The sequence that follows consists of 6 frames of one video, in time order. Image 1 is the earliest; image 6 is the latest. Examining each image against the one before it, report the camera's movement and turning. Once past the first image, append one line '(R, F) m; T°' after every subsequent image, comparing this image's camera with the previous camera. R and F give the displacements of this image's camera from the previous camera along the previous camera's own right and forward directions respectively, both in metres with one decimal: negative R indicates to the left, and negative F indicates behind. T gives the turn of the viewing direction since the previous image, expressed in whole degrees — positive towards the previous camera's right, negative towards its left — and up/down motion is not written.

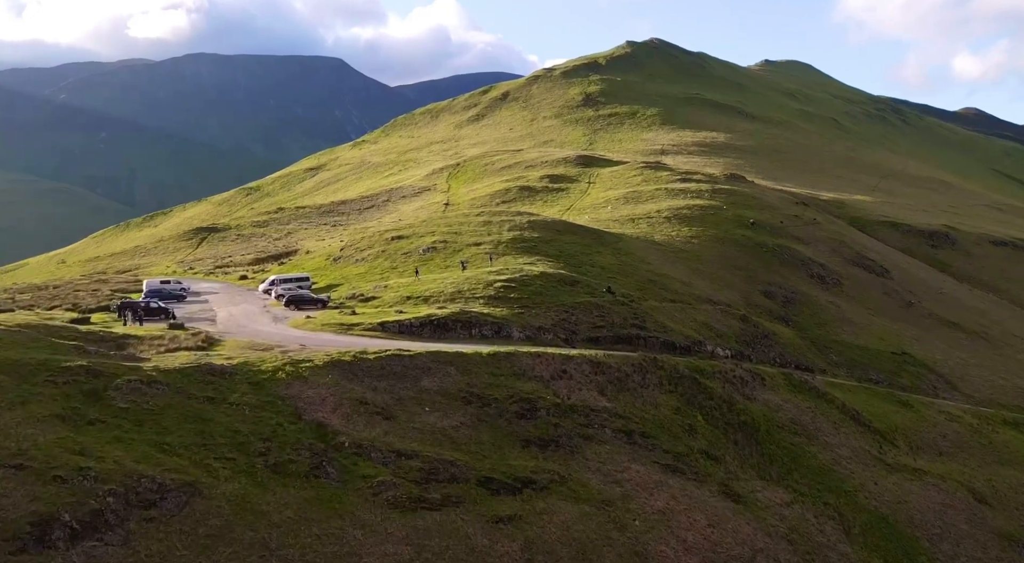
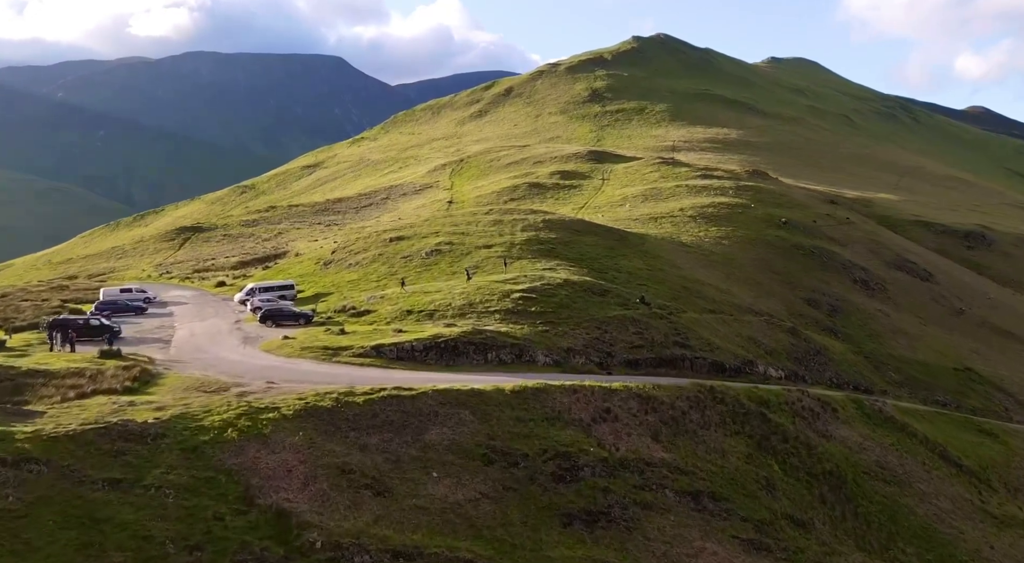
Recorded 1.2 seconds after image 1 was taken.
(-1.1, +12.7) m; 0°
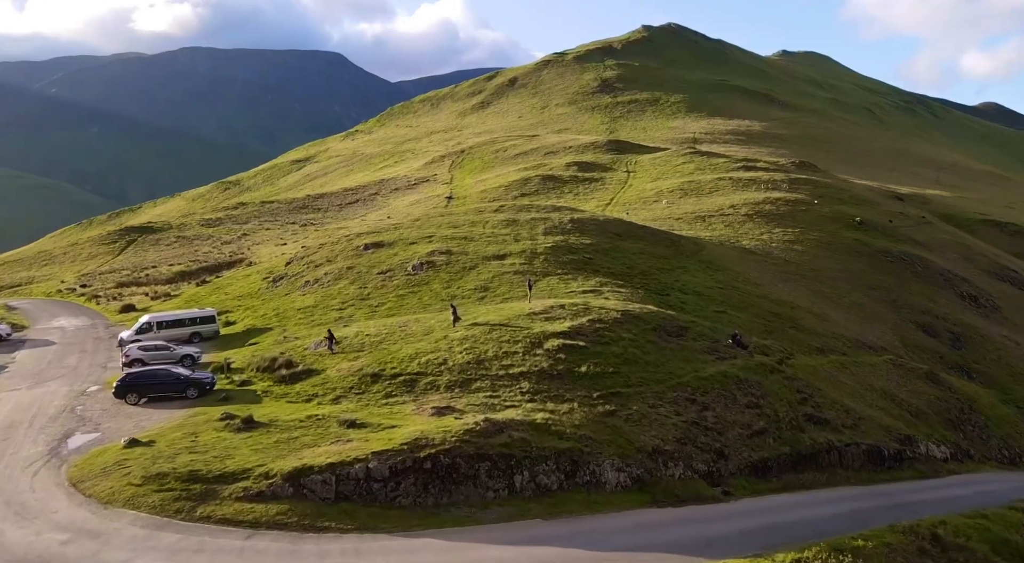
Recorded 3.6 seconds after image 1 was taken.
(-1.2, +26.0) m; 0°
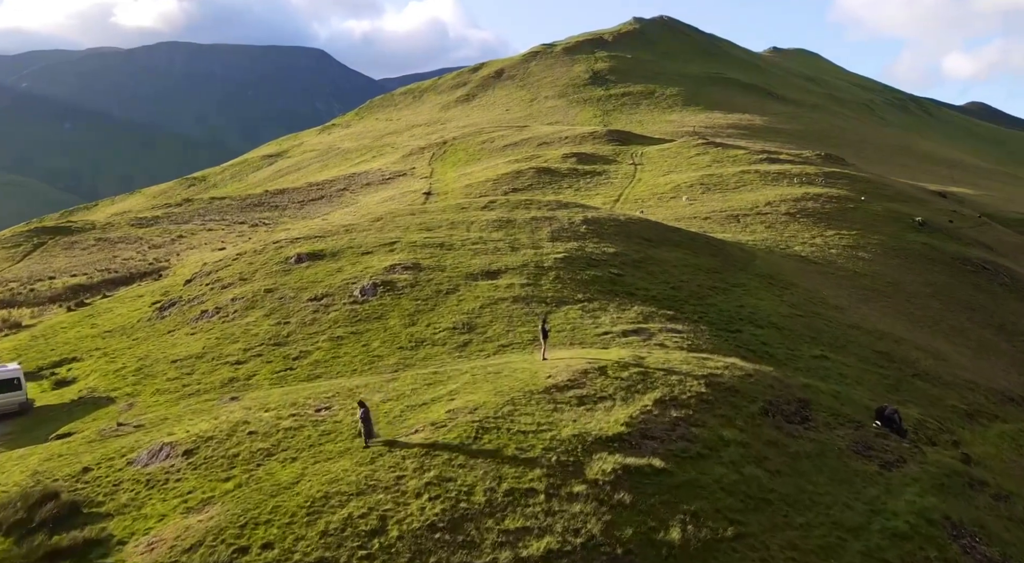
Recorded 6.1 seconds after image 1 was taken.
(-0.5, +20.9) m; +1°
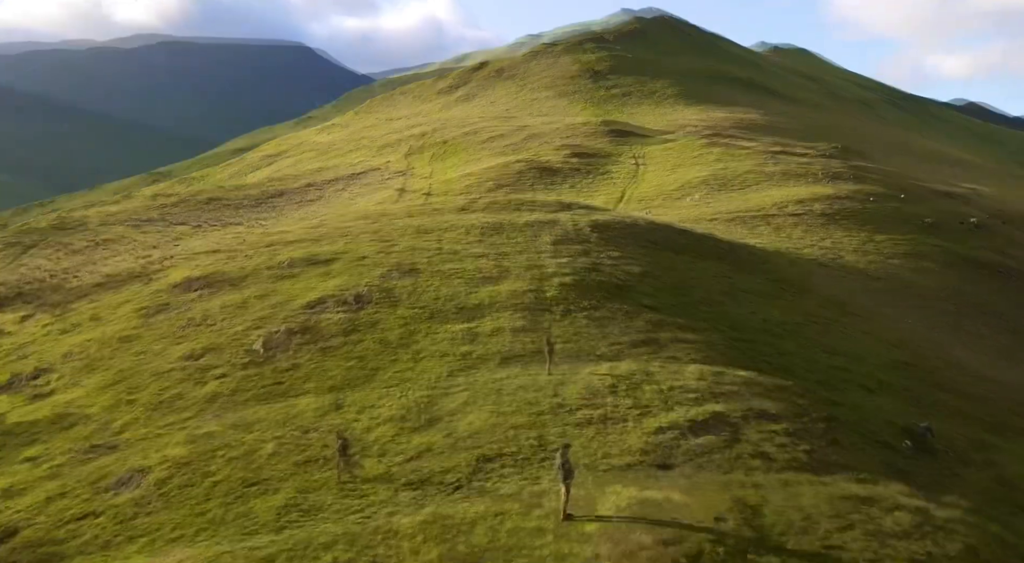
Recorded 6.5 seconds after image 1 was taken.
(-0.1, +15.2) m; +1°
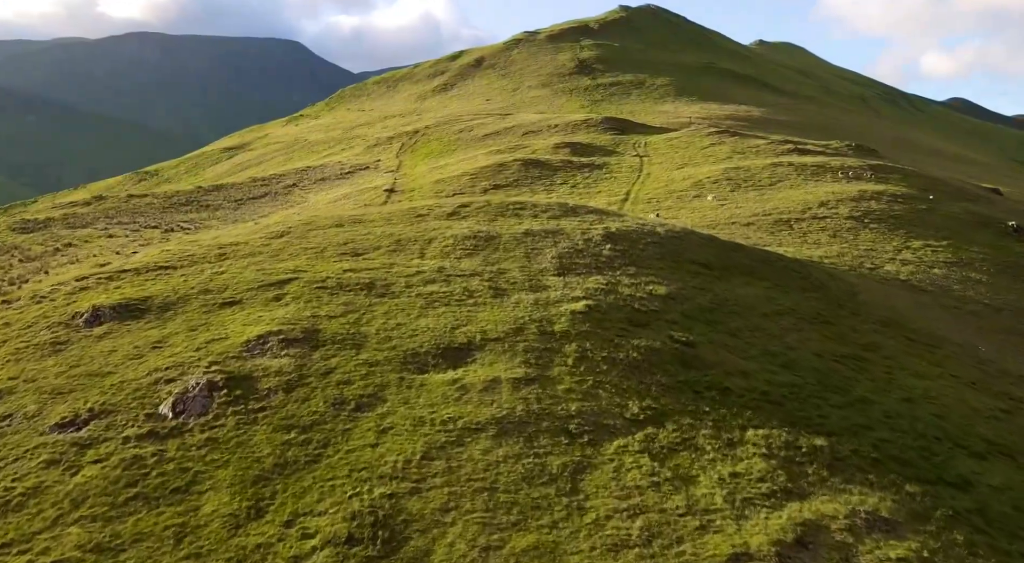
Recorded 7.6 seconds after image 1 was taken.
(-0.1, +7.1) m; 0°
